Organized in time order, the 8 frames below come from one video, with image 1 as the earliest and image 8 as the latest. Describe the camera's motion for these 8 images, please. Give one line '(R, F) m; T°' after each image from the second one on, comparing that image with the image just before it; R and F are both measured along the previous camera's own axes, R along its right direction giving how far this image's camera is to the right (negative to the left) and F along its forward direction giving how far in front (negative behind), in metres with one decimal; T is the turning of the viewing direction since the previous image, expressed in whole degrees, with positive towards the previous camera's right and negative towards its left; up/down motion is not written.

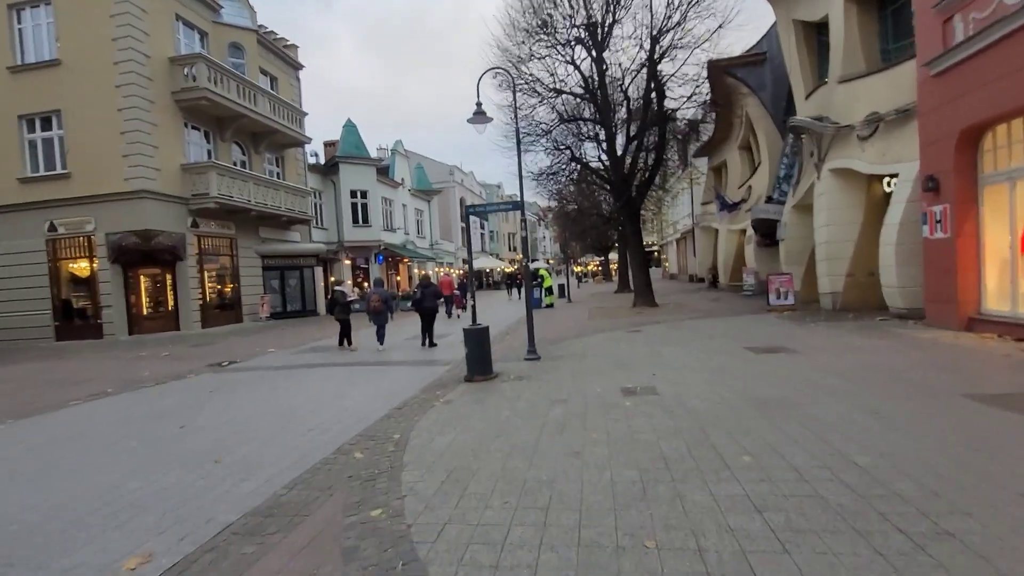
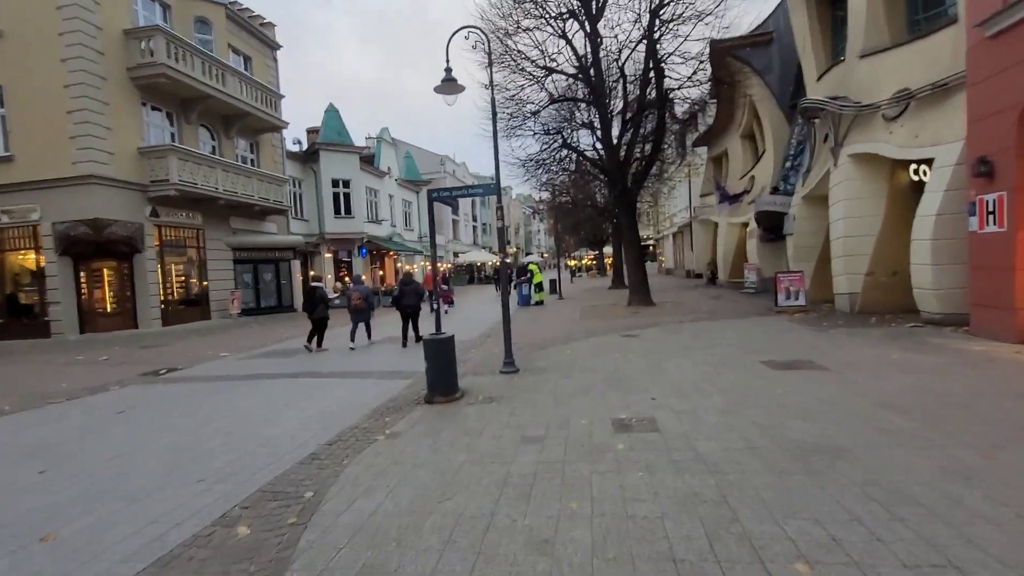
(+0.3, +1.4) m; +1°
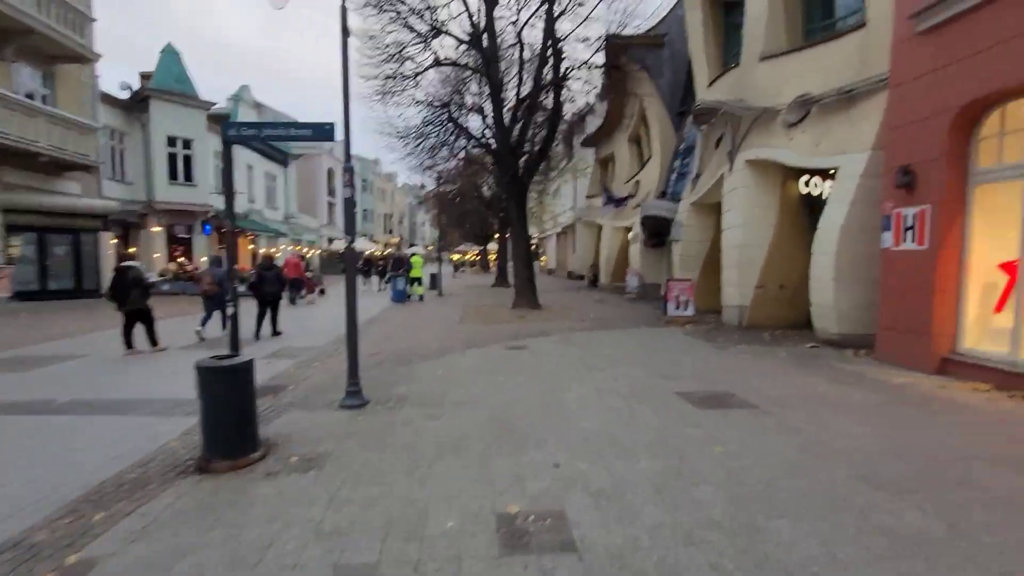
(+0.4, +2.2) m; +14°
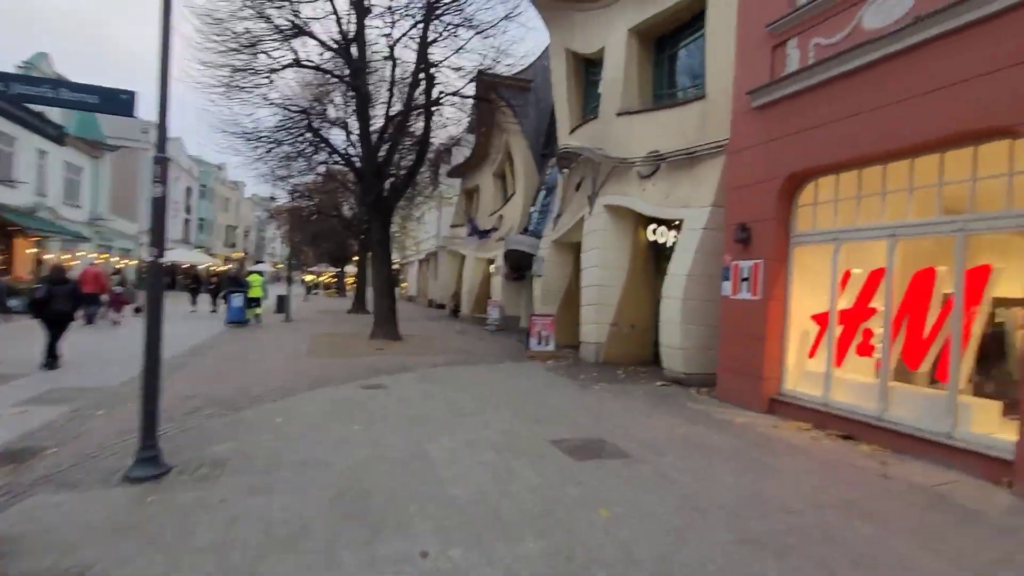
(-0.1, +0.7) m; +16°
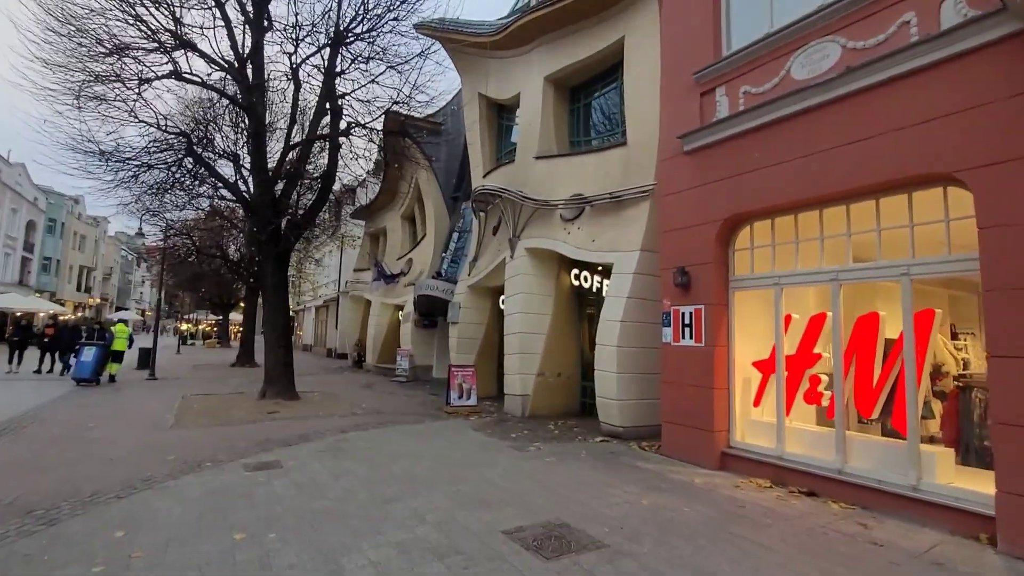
(-0.4, +1.1) m; +11°
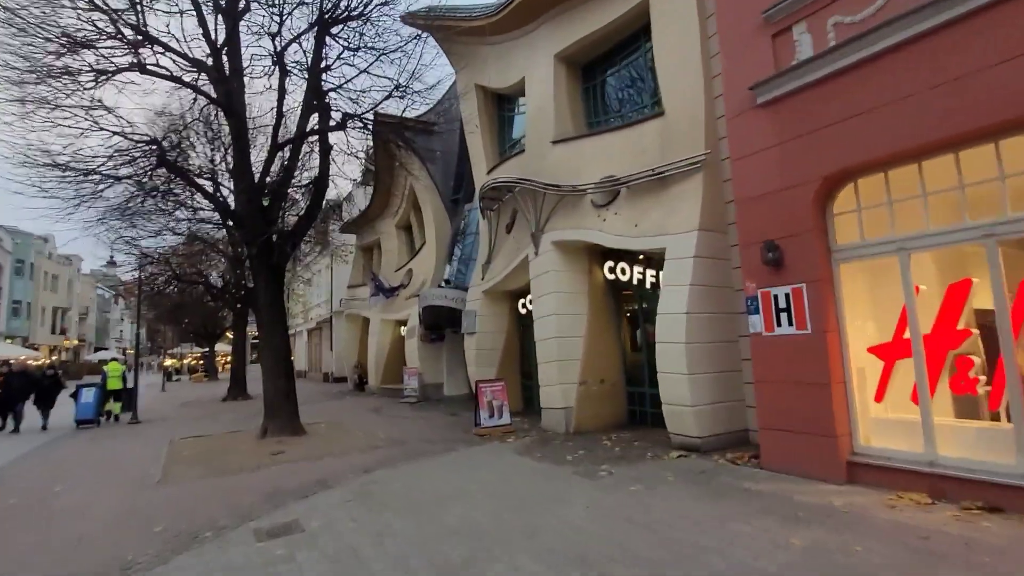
(-1.0, +1.5) m; +2°
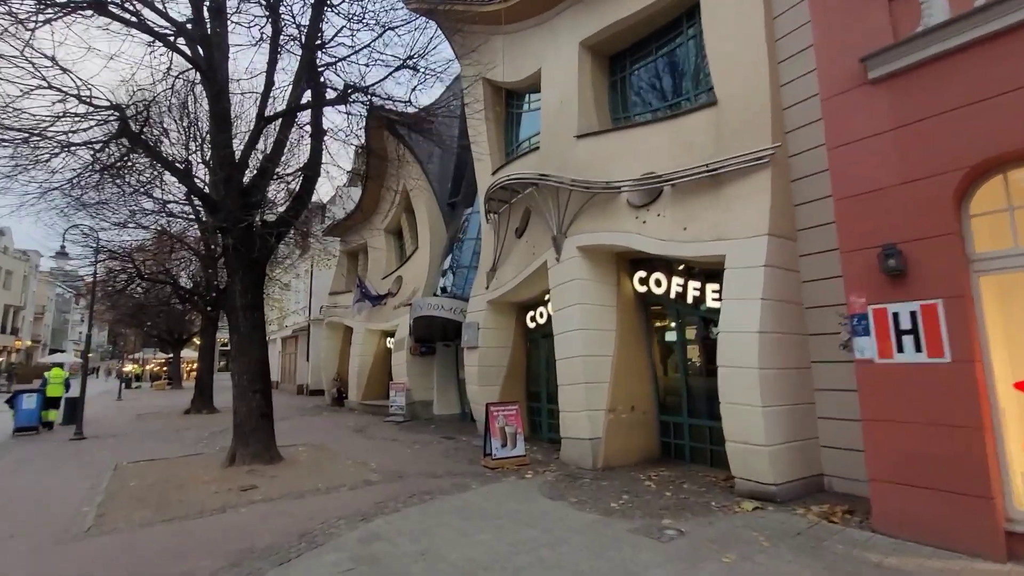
(-0.9, +1.6) m; +3°
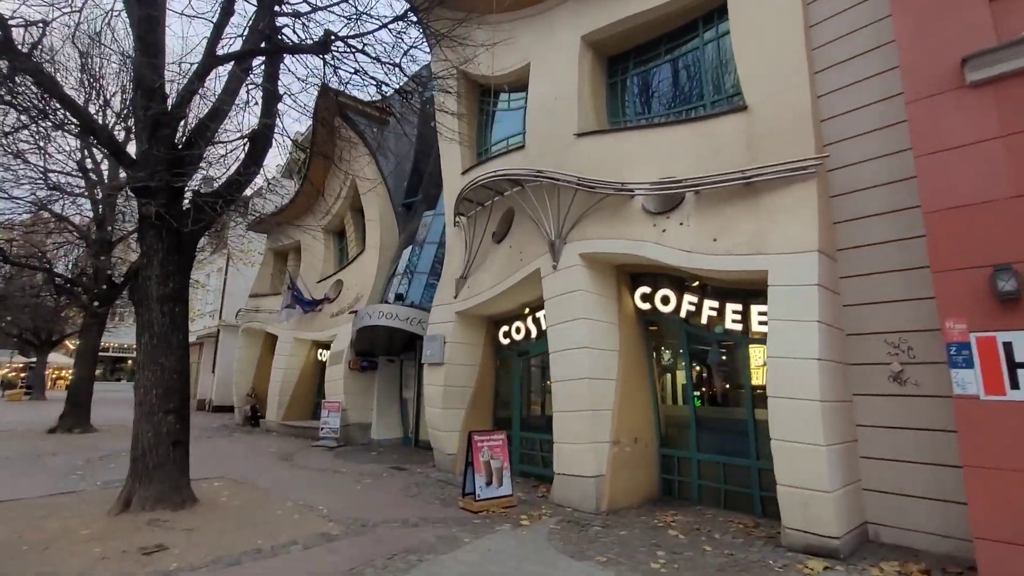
(-1.3, +1.6) m; +9°
